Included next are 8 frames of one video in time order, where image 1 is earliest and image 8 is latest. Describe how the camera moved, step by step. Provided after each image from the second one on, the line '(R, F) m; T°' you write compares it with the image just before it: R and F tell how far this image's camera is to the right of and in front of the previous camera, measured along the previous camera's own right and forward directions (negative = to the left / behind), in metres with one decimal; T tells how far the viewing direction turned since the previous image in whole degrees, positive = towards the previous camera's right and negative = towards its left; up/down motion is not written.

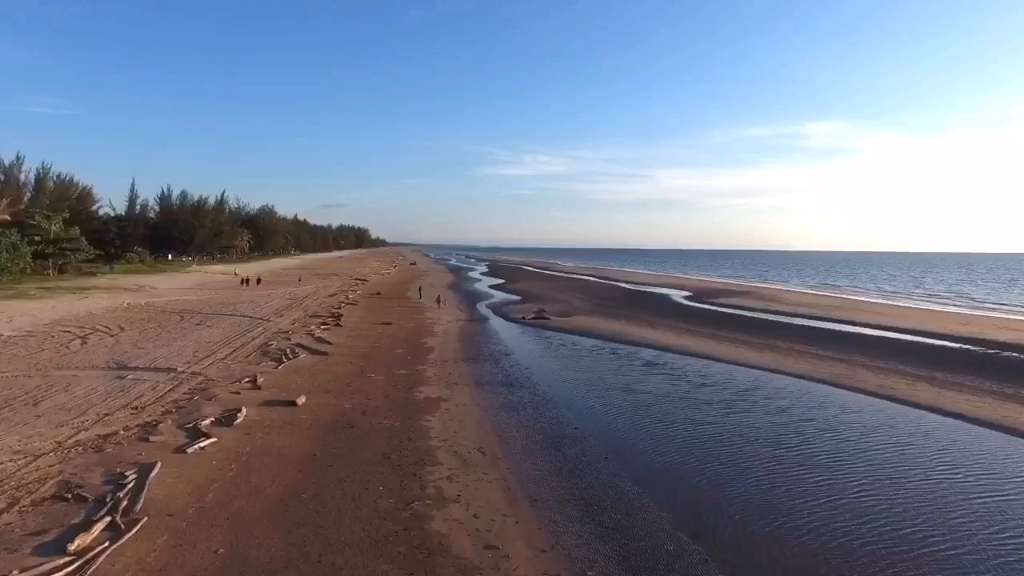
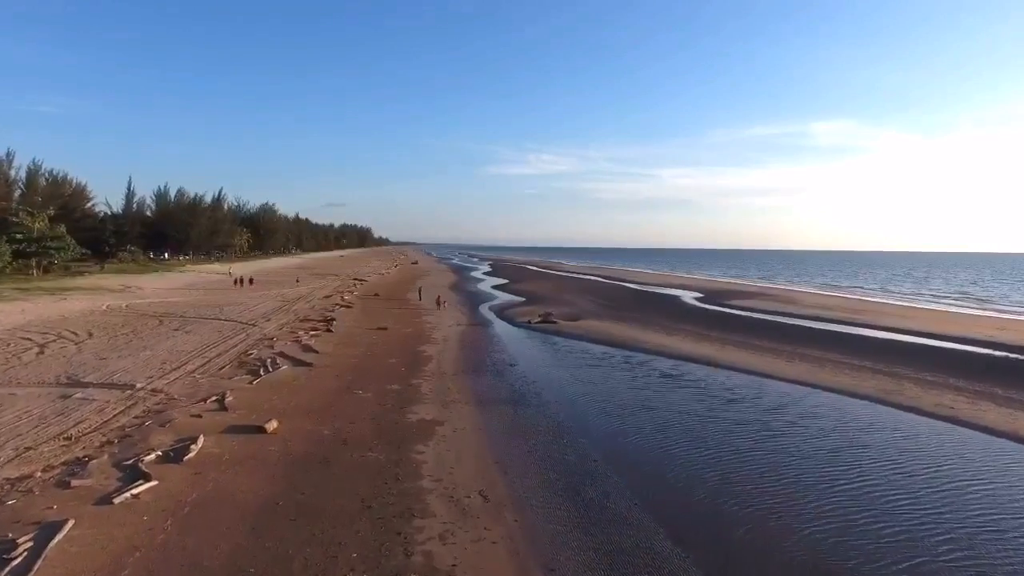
(-0.1, +1.7) m; 0°
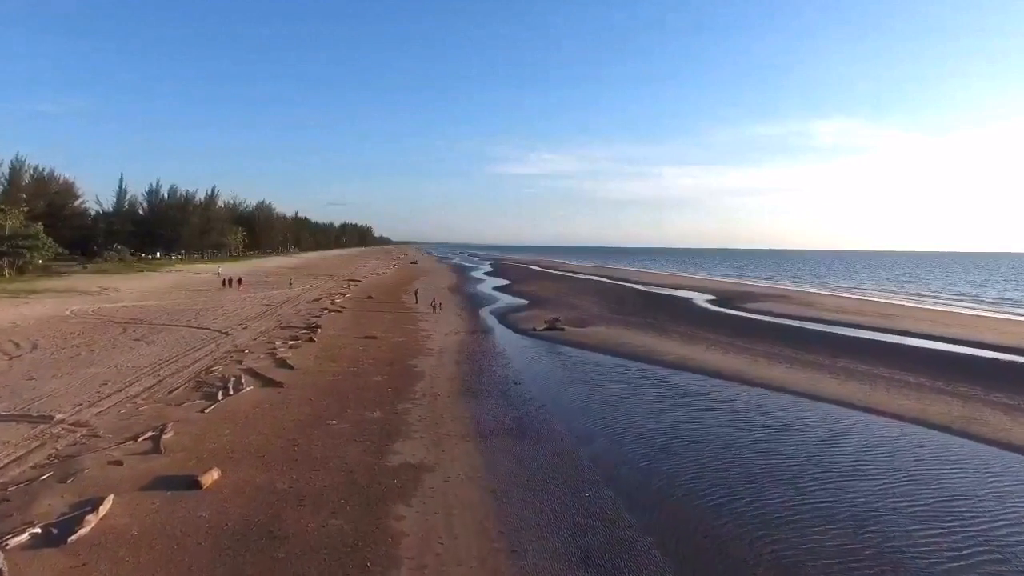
(-0.1, +2.2) m; 0°
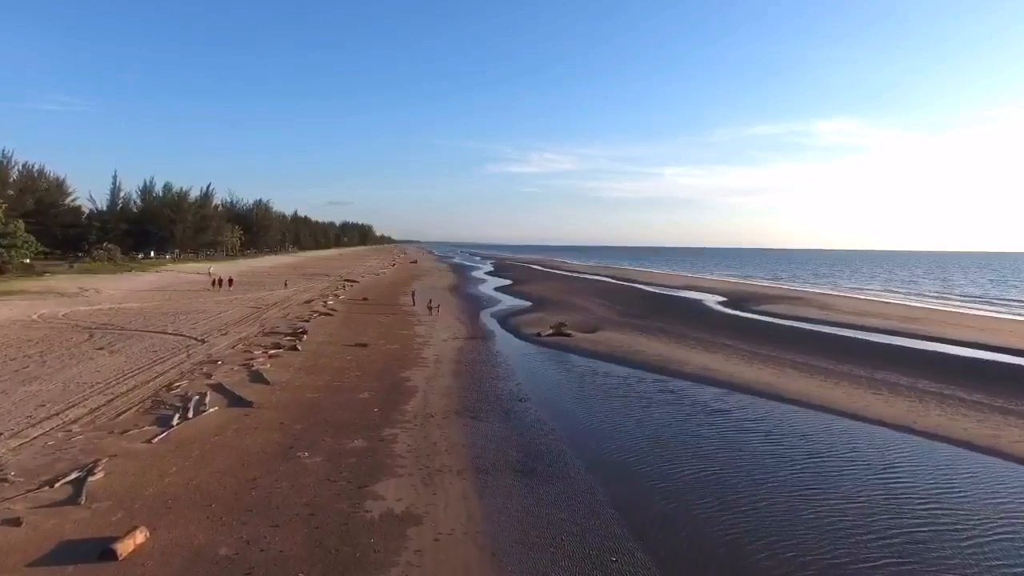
(-0.1, +1.7) m; 0°
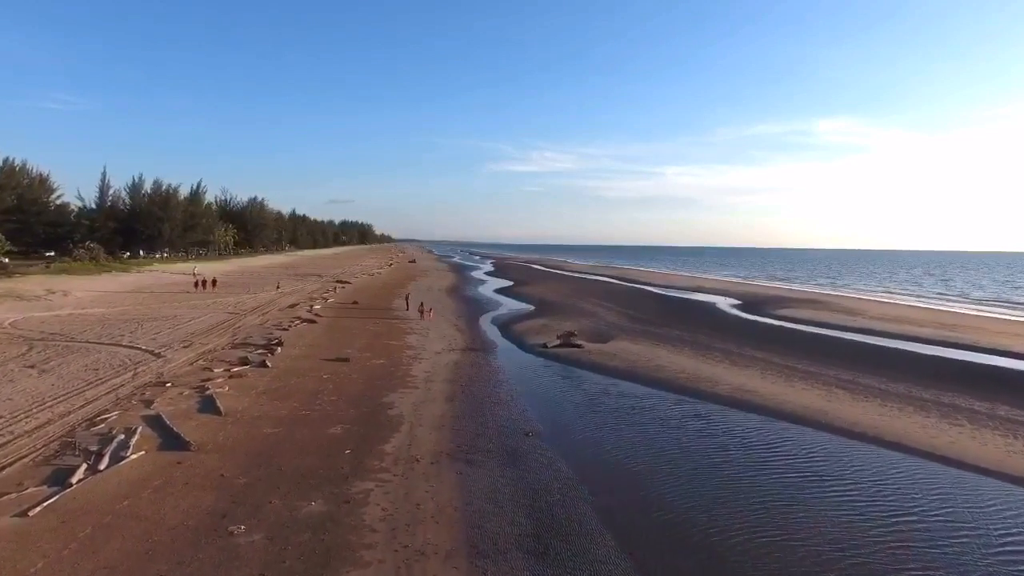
(-0.1, +2.3) m; 0°
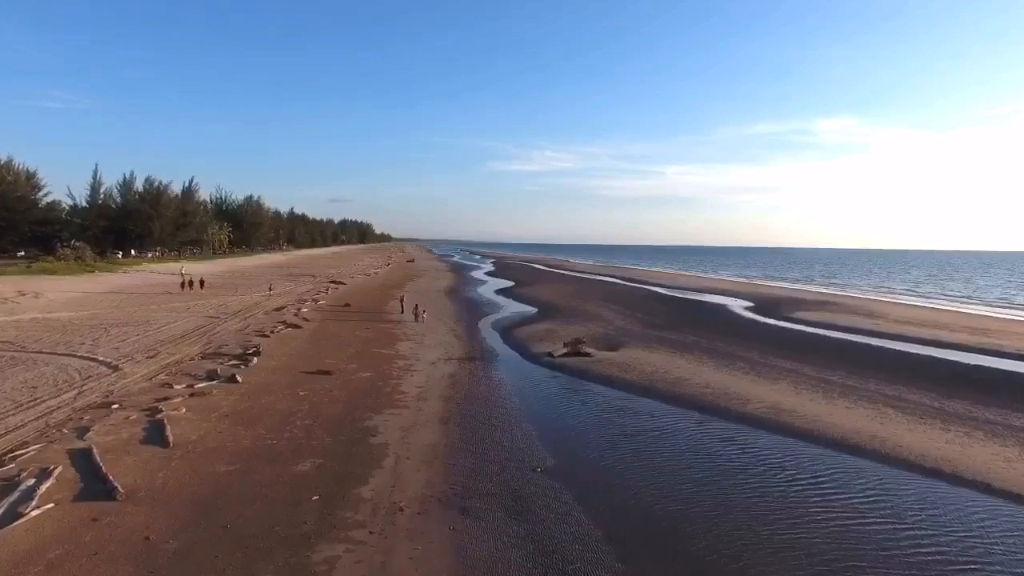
(-0.1, +1.8) m; 0°
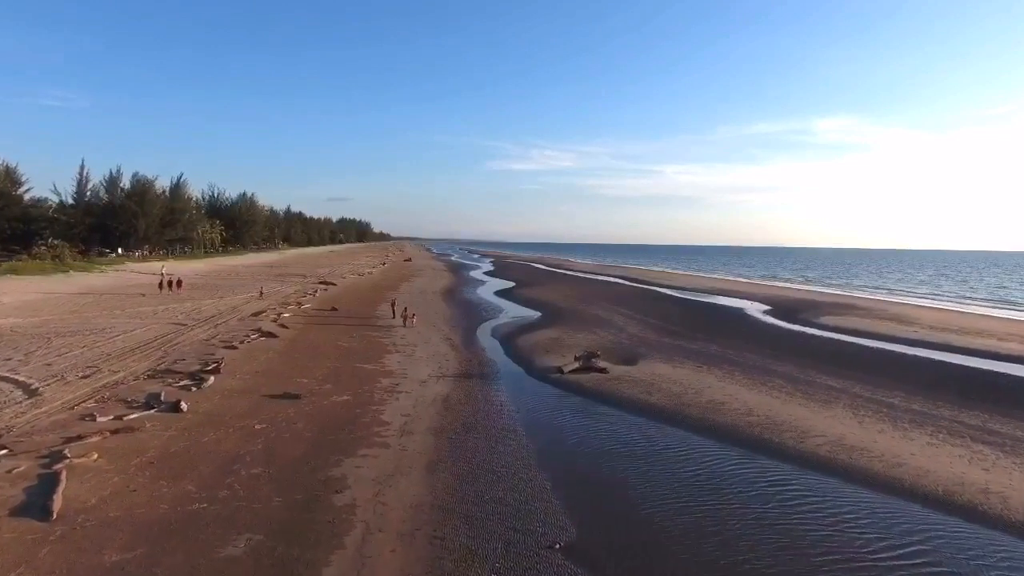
(-0.1, +2.4) m; 0°
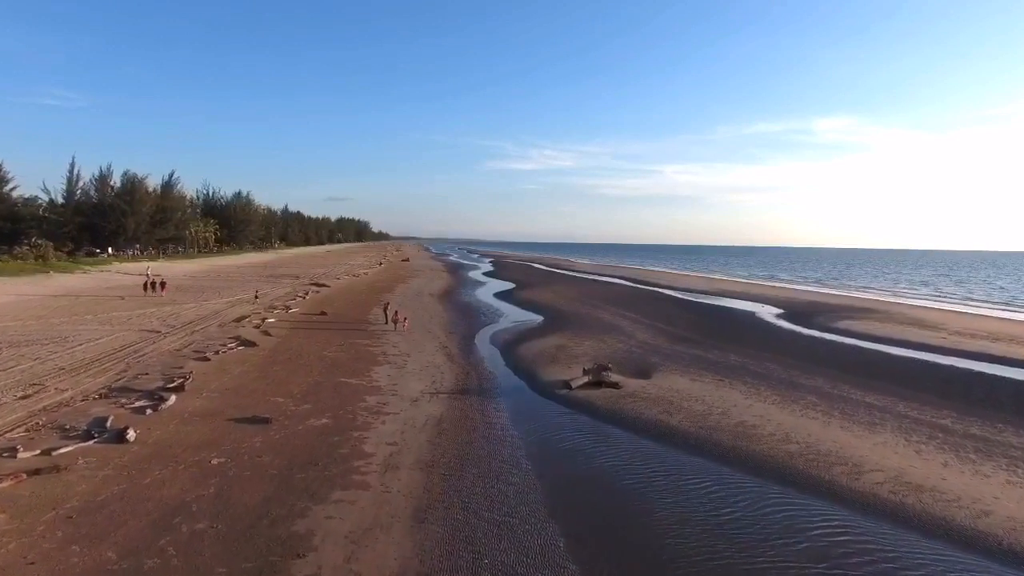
(-0.1, +1.6) m; 0°
